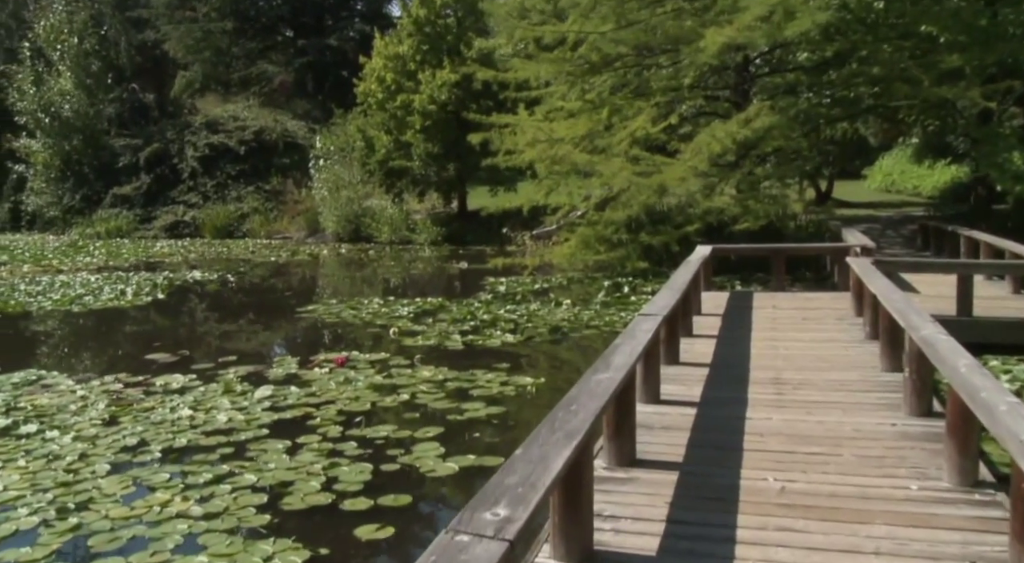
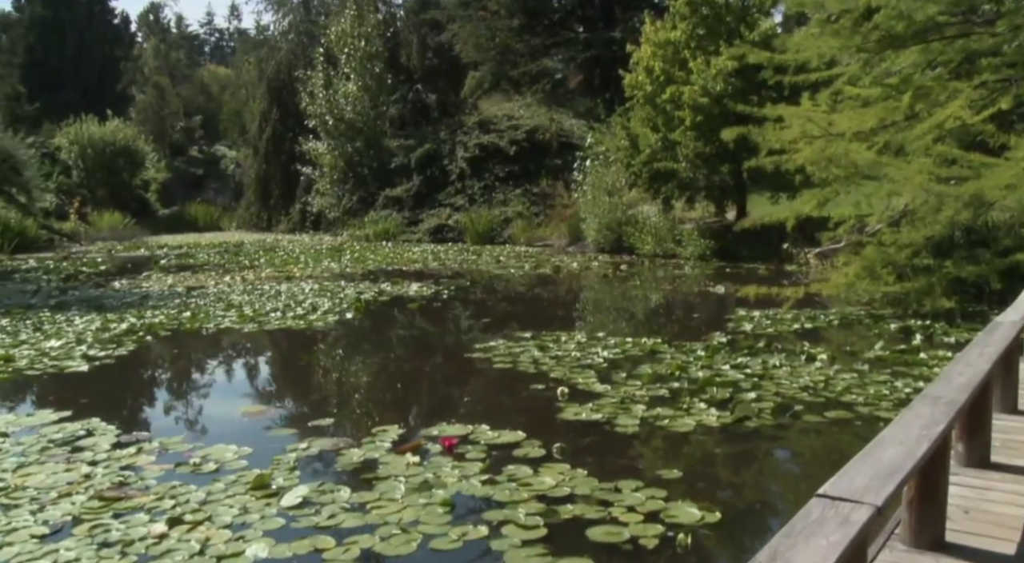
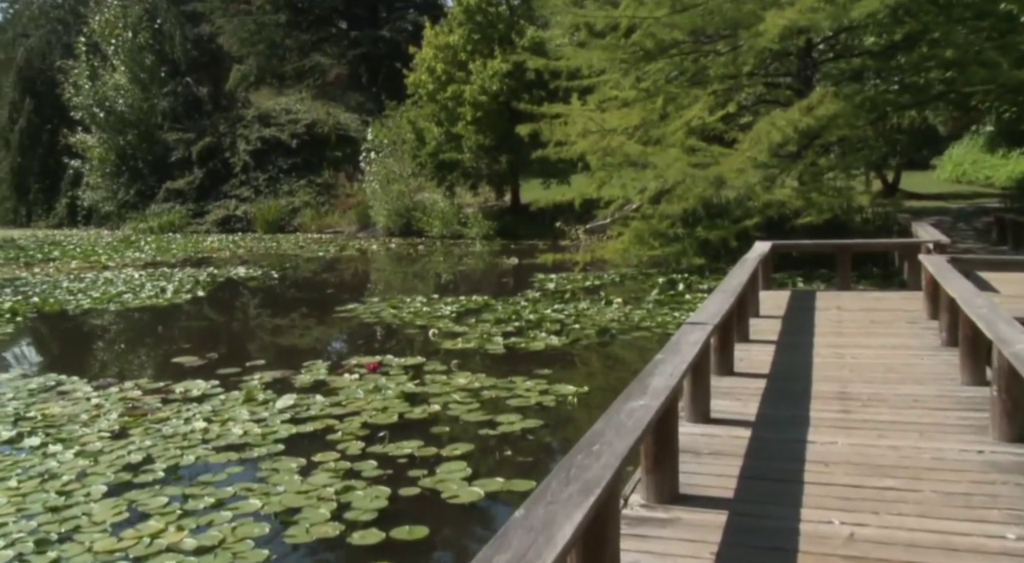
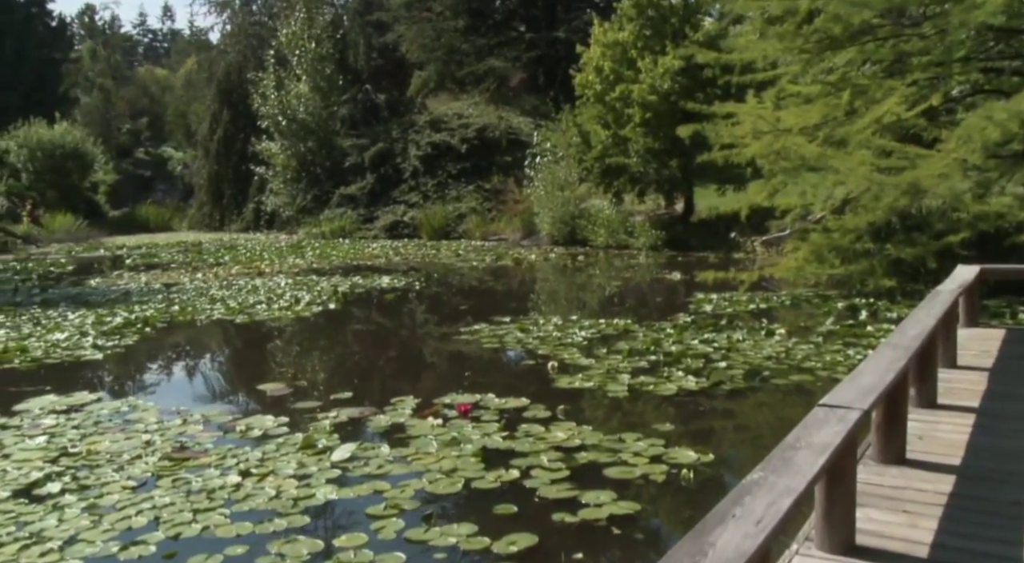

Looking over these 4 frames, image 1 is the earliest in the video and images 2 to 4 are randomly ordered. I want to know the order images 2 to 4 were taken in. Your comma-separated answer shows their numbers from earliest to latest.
3, 4, 2
